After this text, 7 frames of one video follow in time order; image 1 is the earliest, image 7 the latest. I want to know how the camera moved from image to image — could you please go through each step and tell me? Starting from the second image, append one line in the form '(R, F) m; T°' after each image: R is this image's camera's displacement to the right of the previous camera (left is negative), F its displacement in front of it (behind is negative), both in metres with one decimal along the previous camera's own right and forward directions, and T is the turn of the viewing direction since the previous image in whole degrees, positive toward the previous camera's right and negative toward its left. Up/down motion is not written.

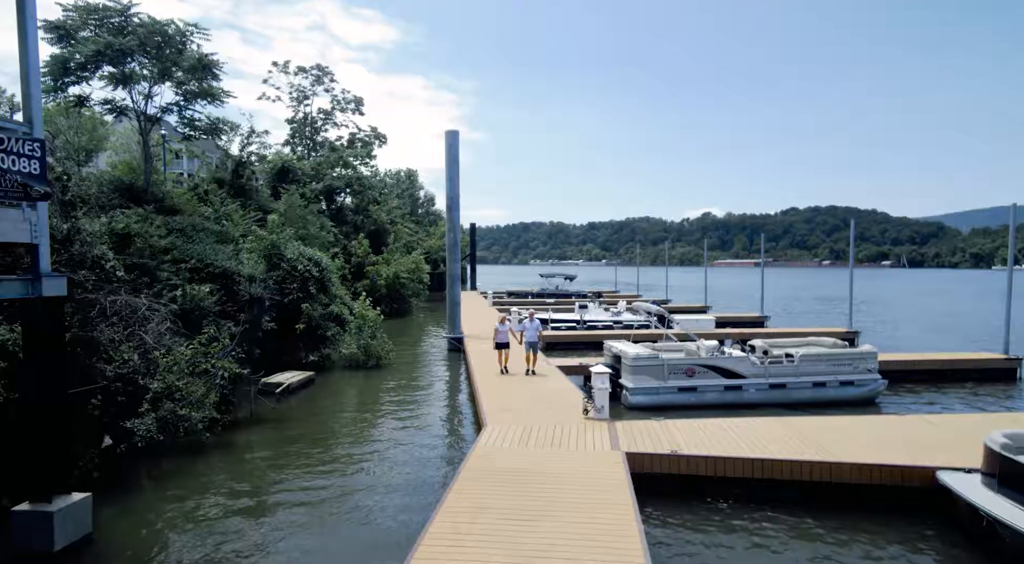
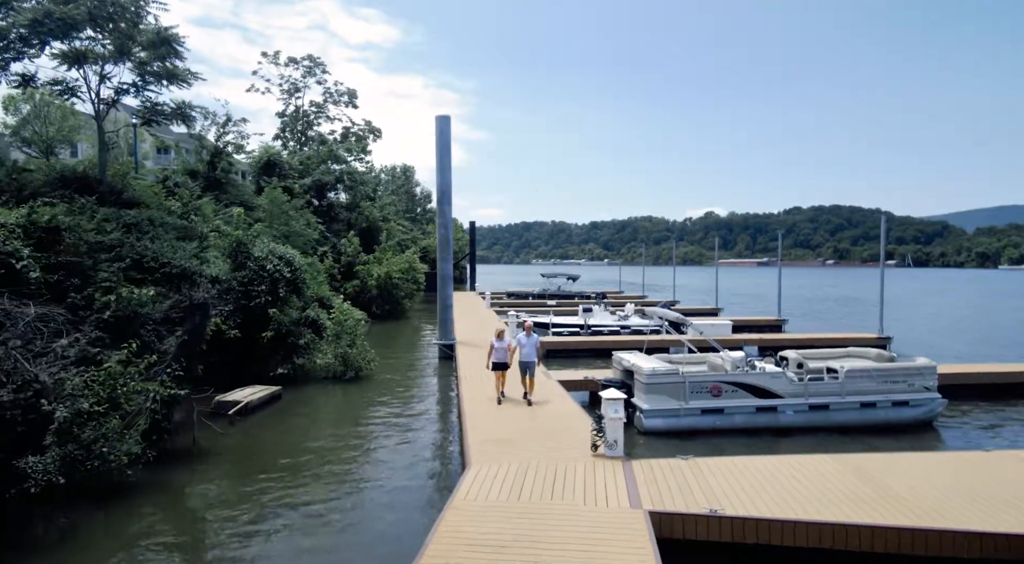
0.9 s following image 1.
(+0.1, +1.8) m; 0°
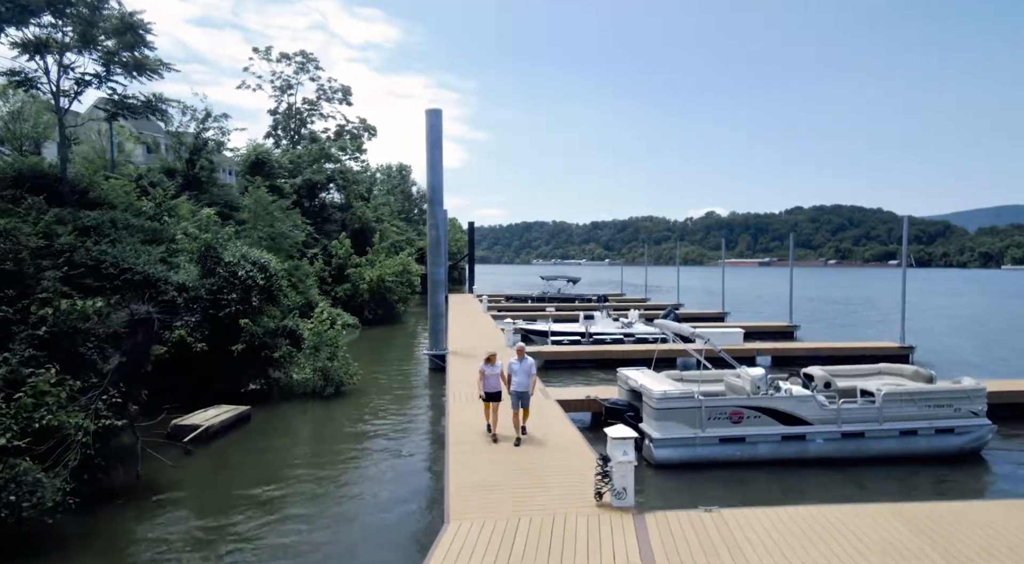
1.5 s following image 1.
(+0.1, +1.2) m; 0°
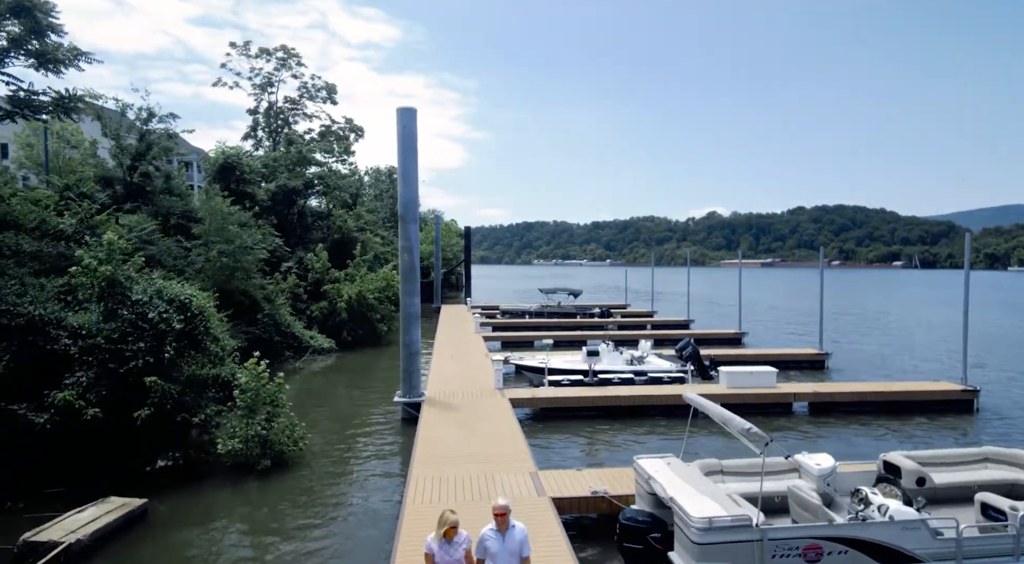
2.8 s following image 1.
(+0.2, +2.8) m; 0°
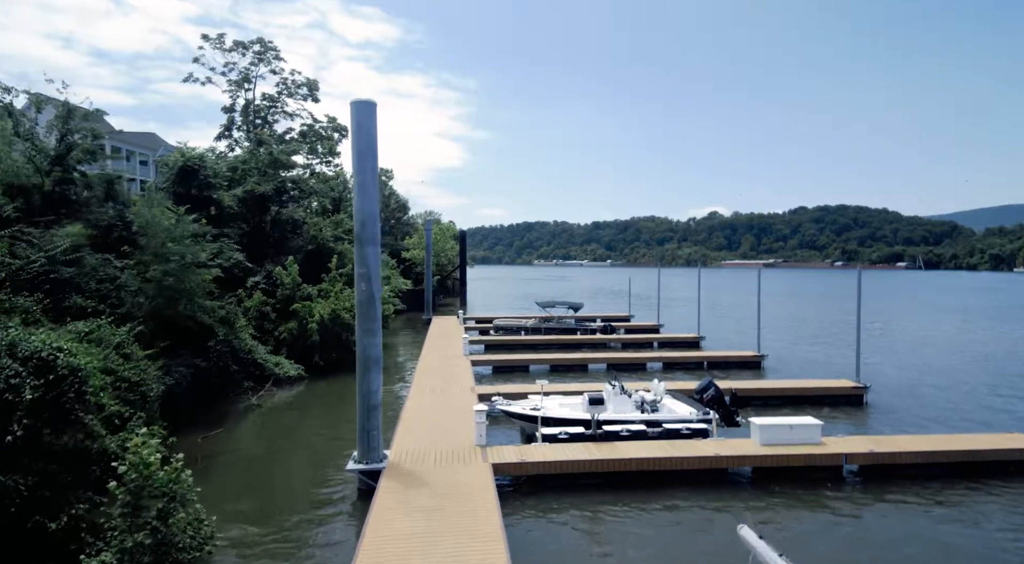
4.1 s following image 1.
(+0.3, +2.8) m; 0°
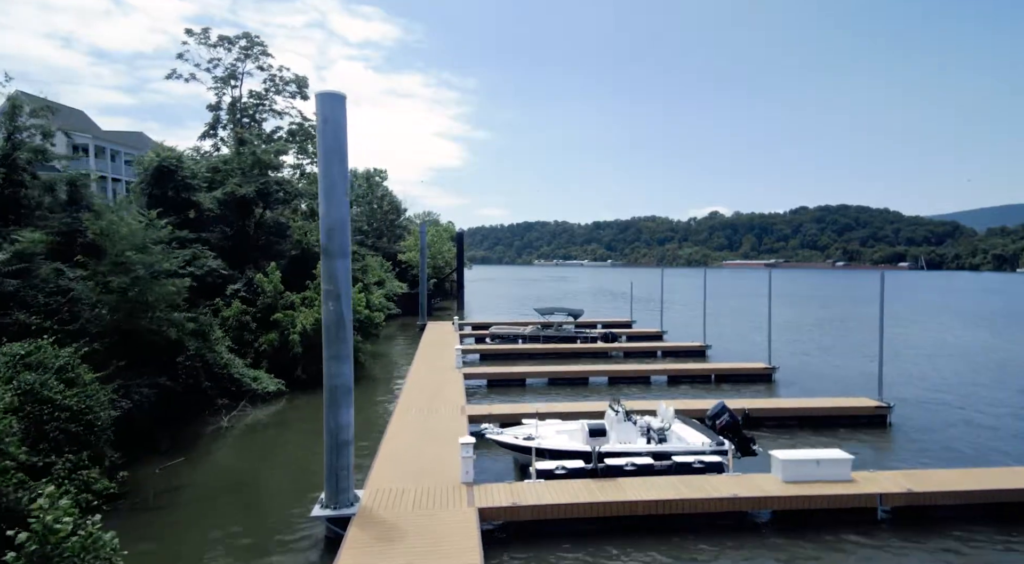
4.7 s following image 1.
(+0.2, +1.4) m; 0°
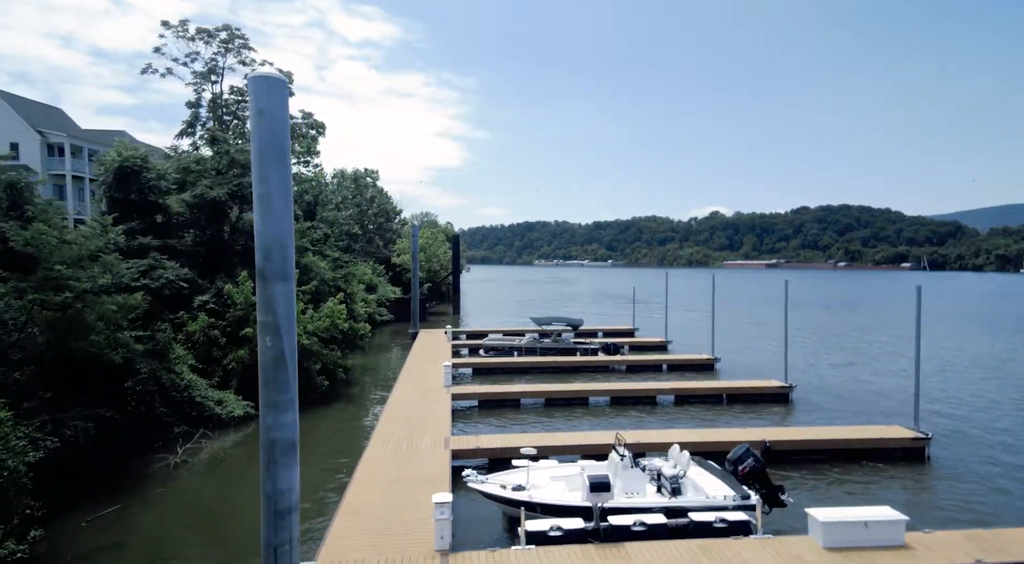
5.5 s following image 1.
(+0.2, +1.9) m; 0°
